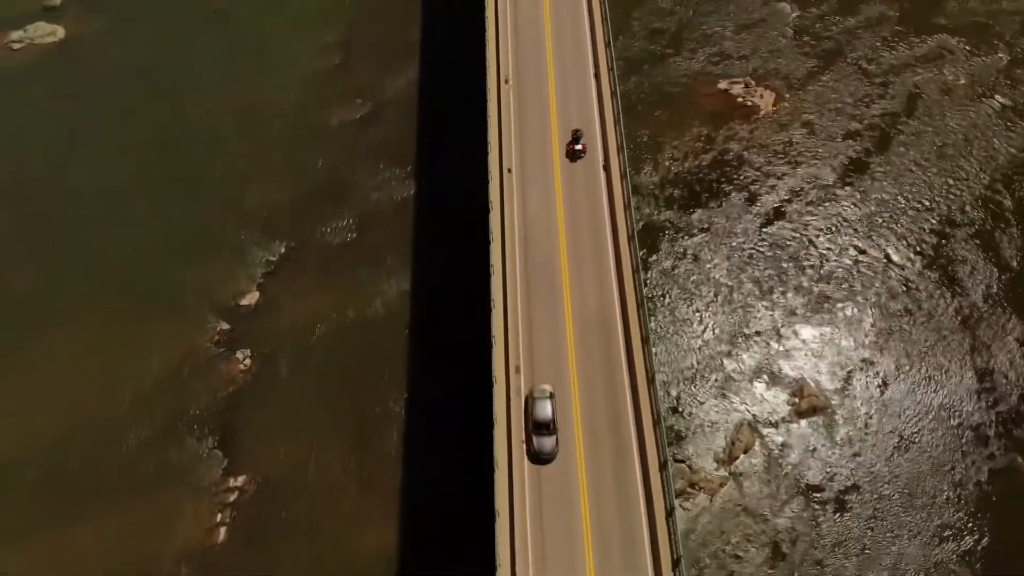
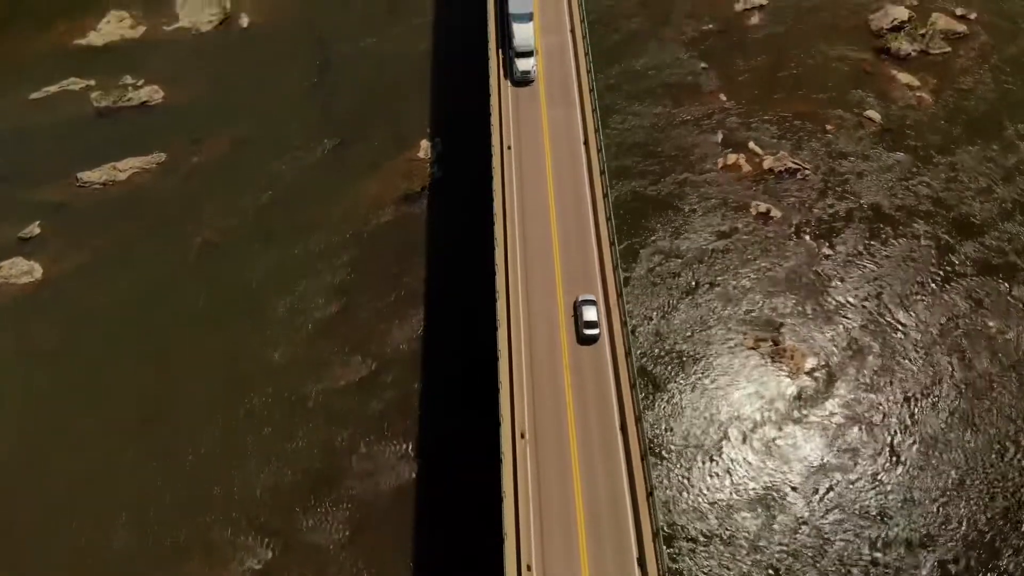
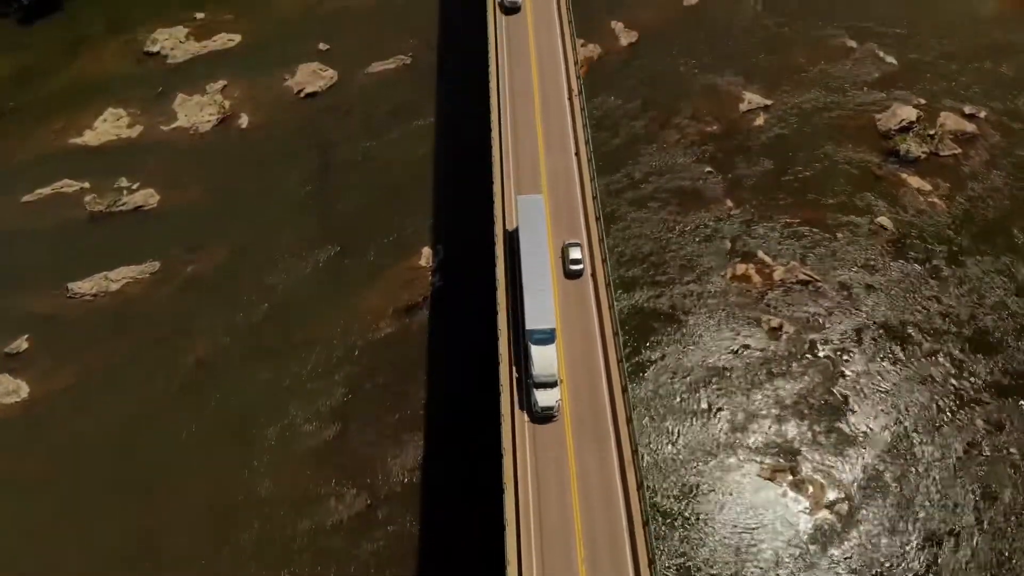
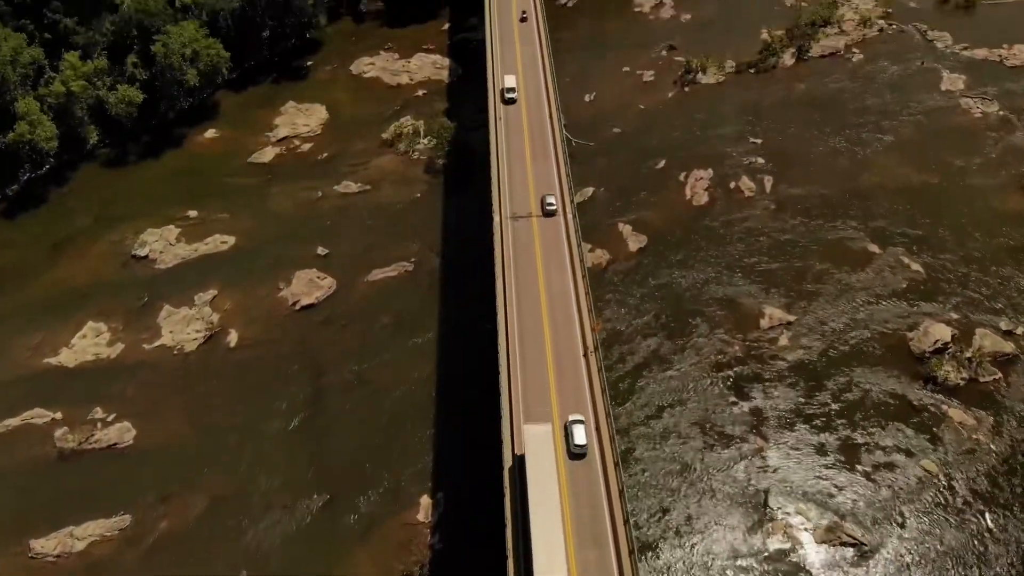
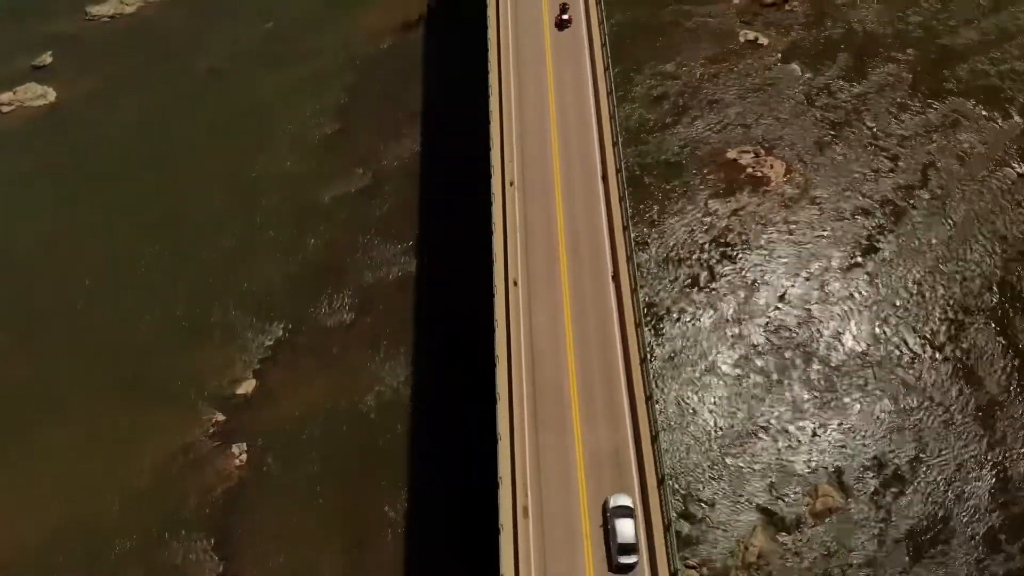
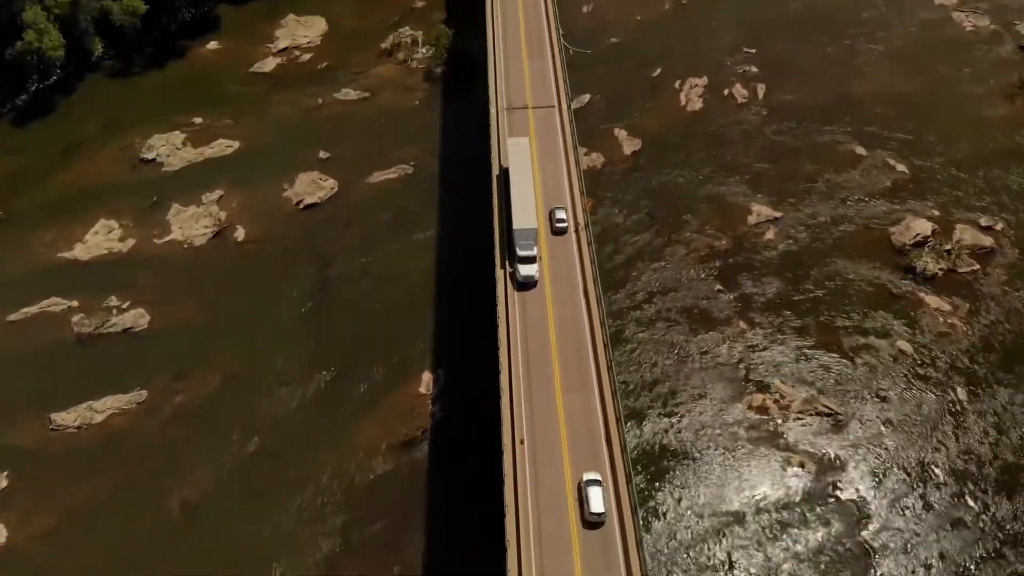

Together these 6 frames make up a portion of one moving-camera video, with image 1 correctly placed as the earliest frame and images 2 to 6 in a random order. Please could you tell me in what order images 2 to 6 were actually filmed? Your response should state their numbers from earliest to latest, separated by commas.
5, 2, 3, 6, 4
